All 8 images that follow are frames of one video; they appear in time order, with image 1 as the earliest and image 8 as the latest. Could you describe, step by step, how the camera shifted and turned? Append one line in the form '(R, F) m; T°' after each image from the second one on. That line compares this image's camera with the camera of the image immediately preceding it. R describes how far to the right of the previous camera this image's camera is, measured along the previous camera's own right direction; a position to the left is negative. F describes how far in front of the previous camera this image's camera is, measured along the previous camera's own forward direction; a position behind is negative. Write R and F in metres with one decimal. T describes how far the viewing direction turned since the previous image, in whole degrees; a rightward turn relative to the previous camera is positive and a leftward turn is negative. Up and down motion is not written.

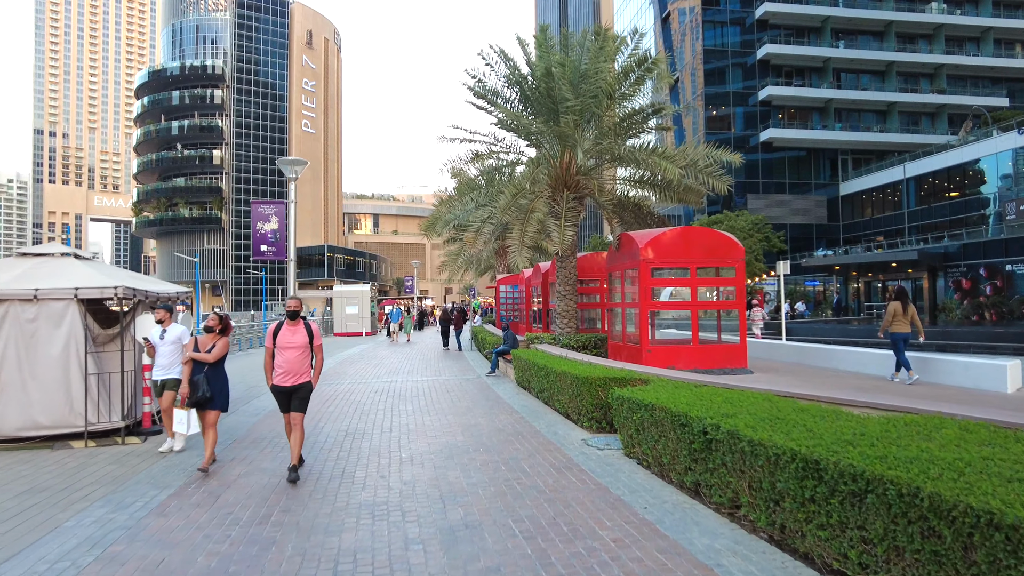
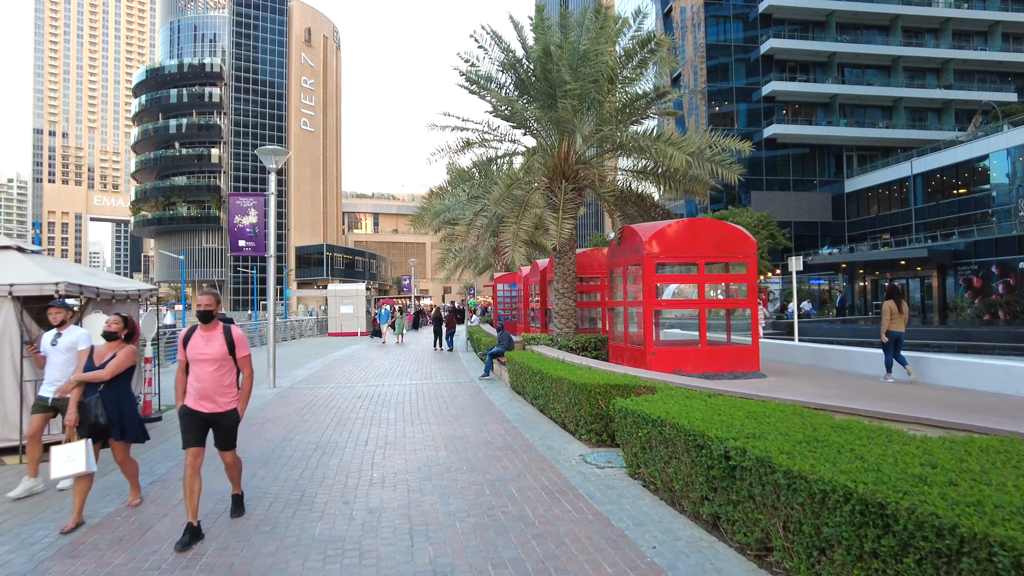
(+0.1, +0.8) m; 0°
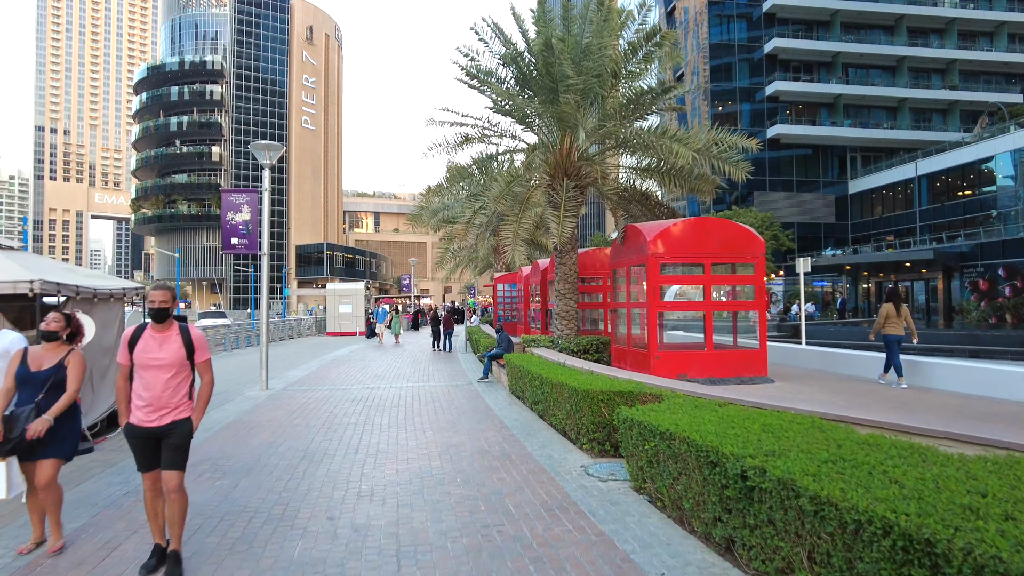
(0.0, +0.4) m; 0°
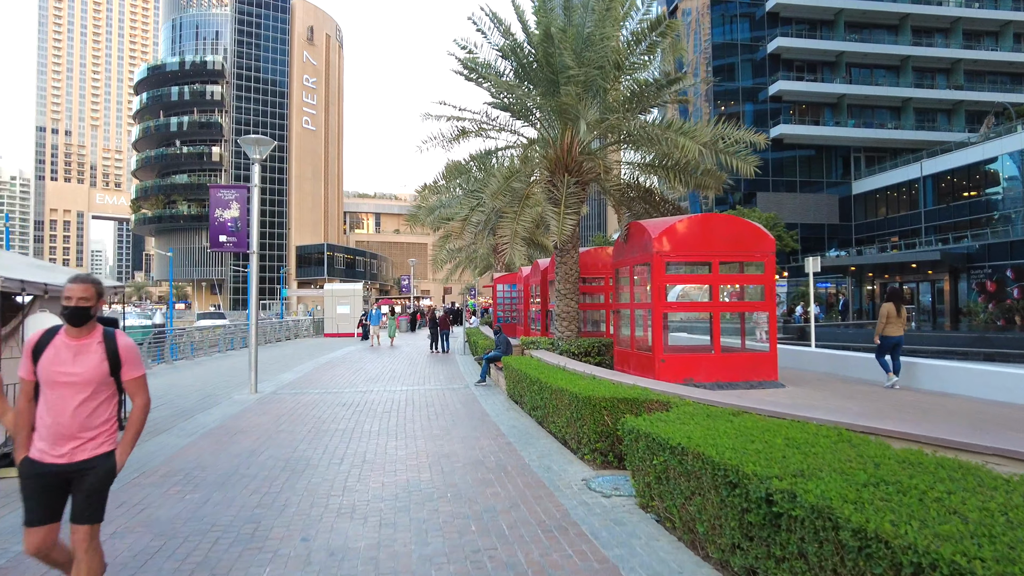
(0.0, +0.5) m; 0°
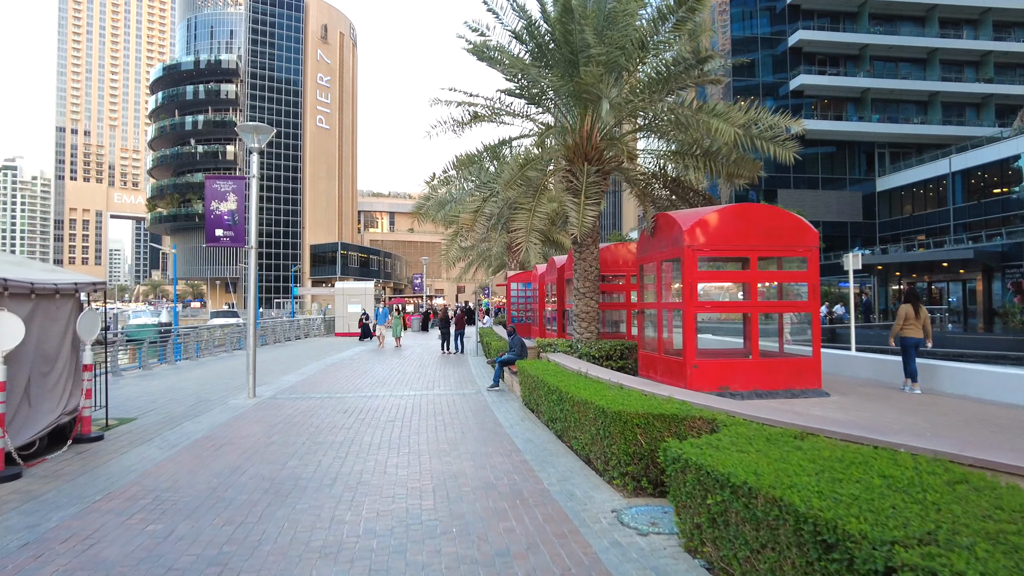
(0.0, +0.9) m; -1°
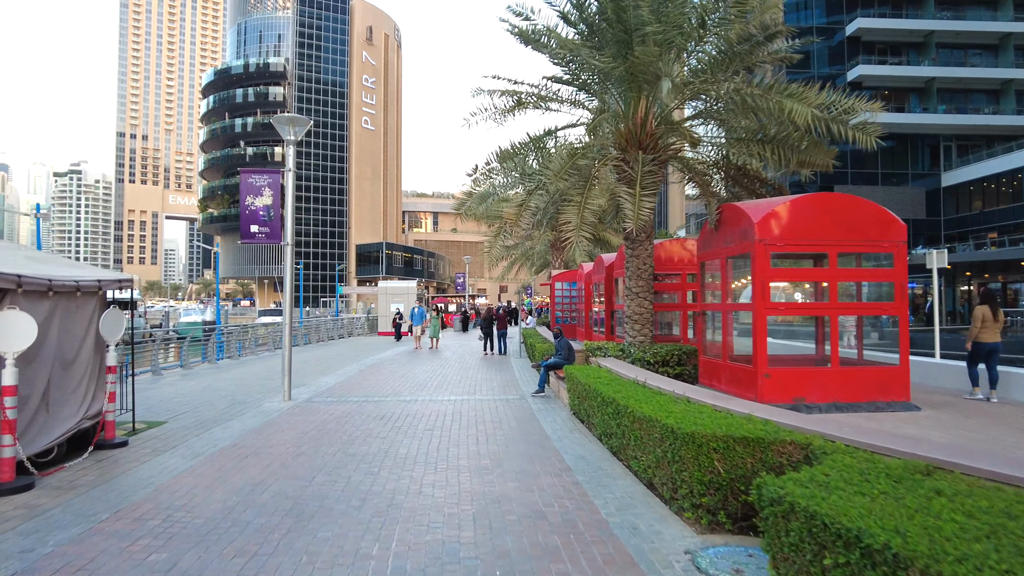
(-0.1, +0.7) m; -4°
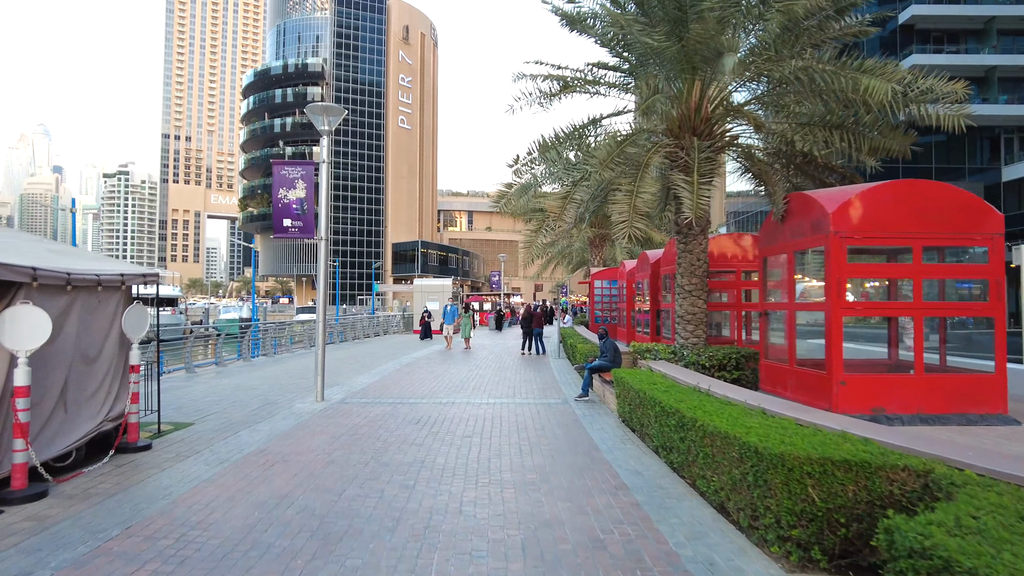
(-0.1, +0.6) m; -3°
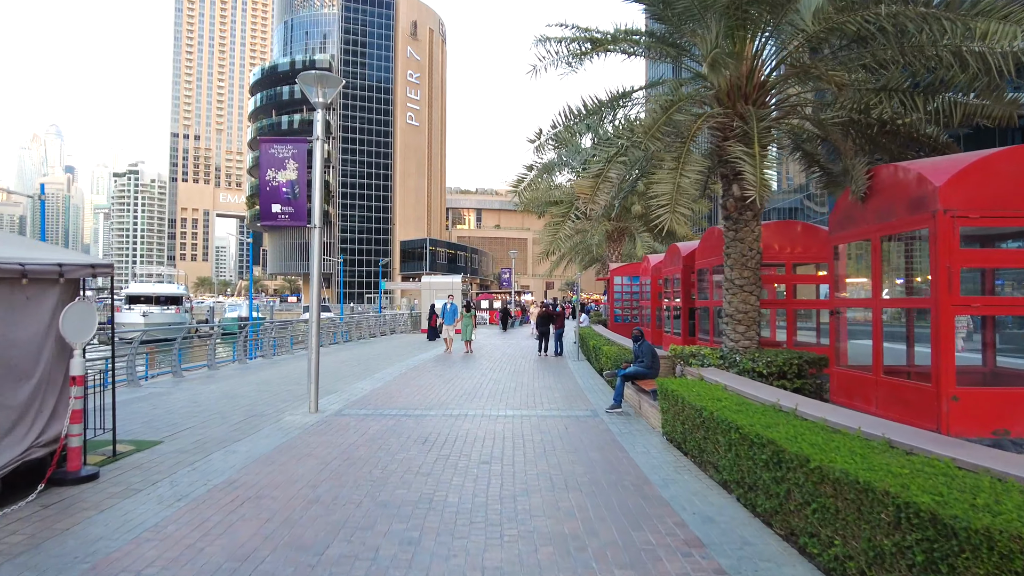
(-0.2, +1.3) m; -1°
